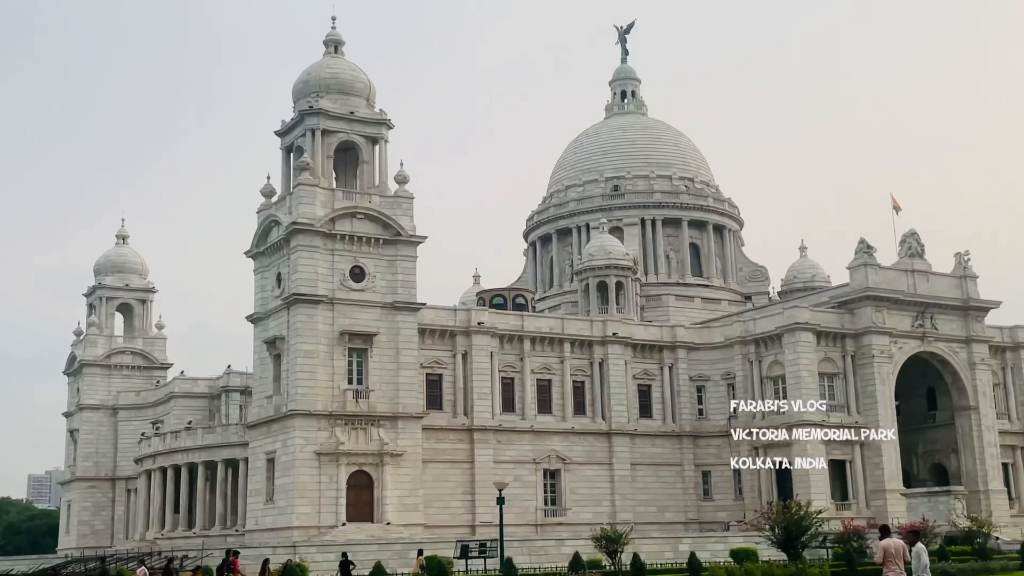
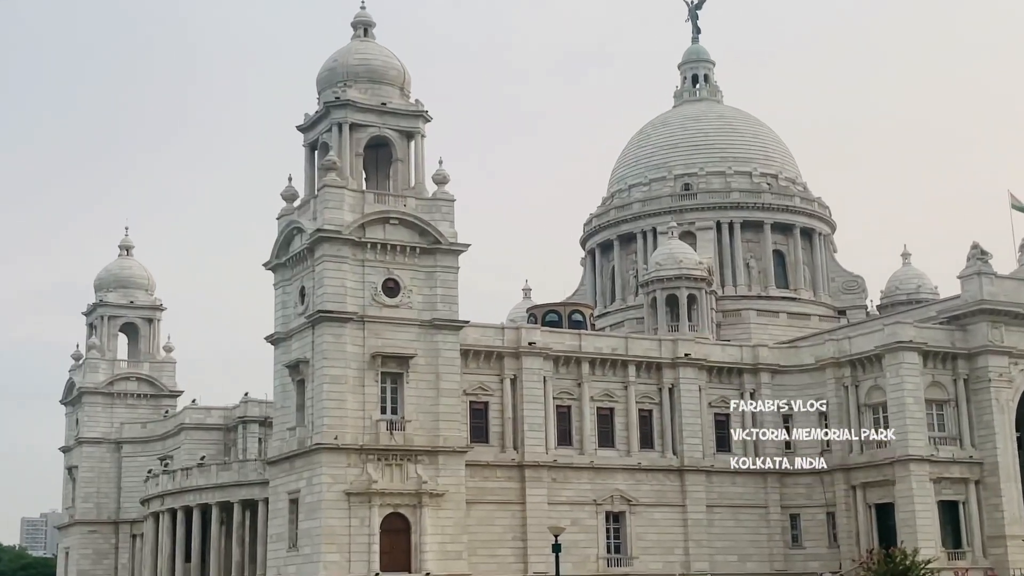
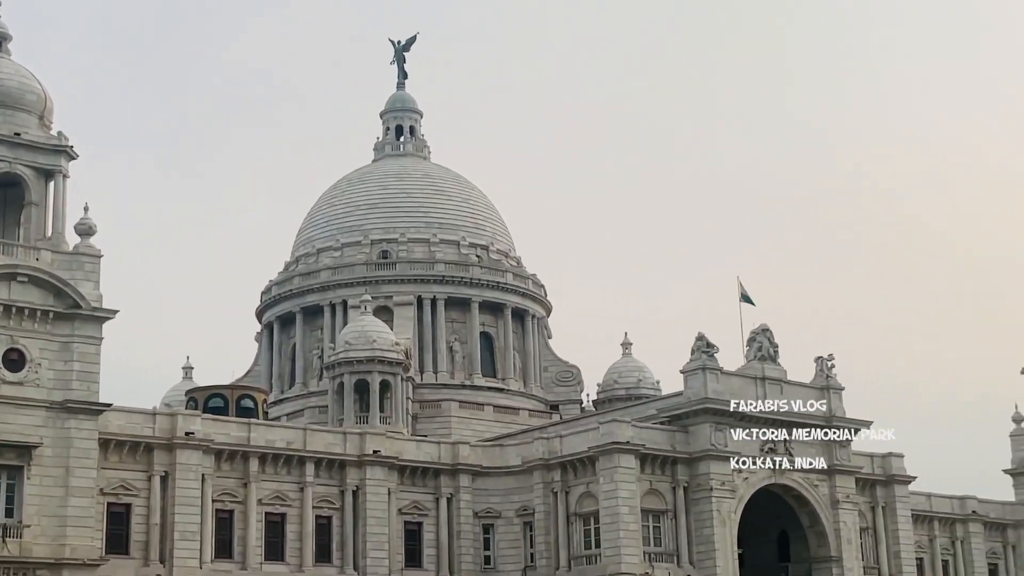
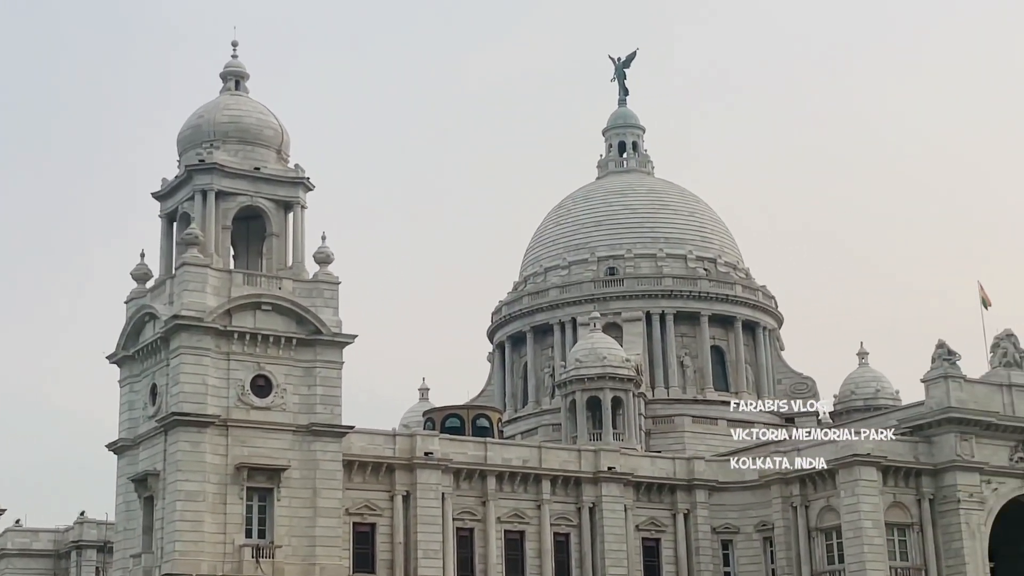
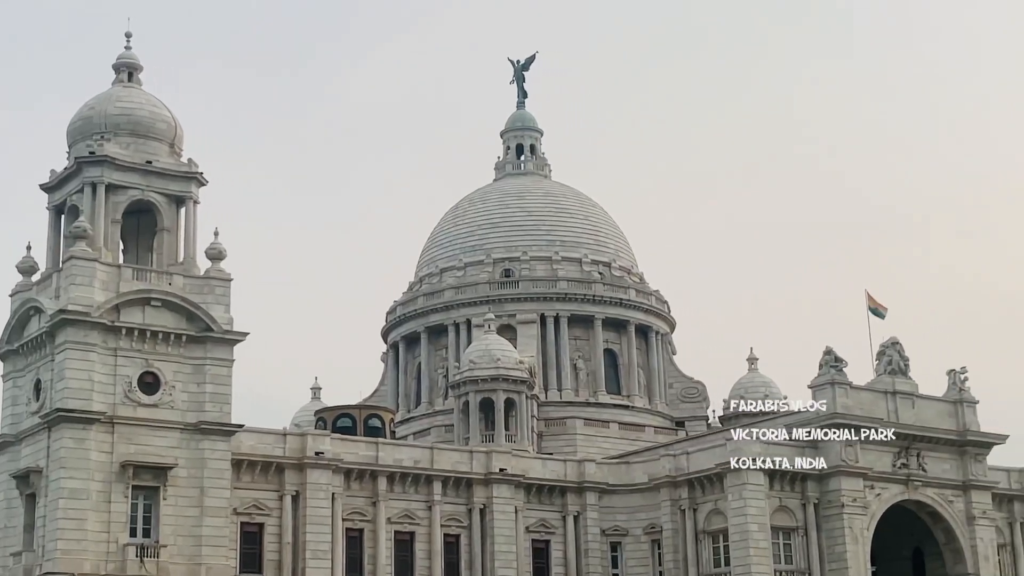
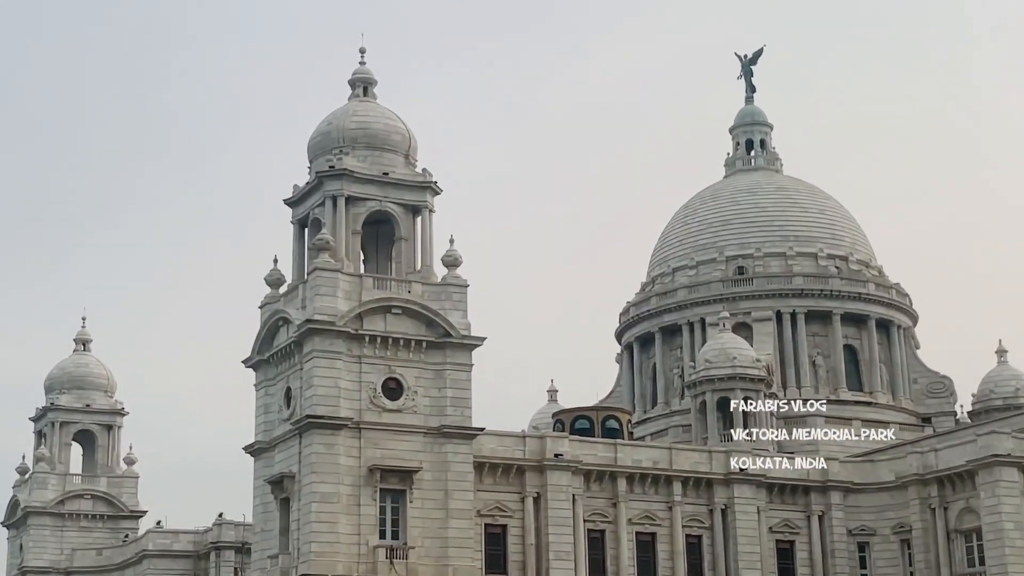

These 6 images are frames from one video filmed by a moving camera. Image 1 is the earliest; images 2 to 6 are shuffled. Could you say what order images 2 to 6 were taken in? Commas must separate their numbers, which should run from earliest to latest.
2, 6, 4, 5, 3
